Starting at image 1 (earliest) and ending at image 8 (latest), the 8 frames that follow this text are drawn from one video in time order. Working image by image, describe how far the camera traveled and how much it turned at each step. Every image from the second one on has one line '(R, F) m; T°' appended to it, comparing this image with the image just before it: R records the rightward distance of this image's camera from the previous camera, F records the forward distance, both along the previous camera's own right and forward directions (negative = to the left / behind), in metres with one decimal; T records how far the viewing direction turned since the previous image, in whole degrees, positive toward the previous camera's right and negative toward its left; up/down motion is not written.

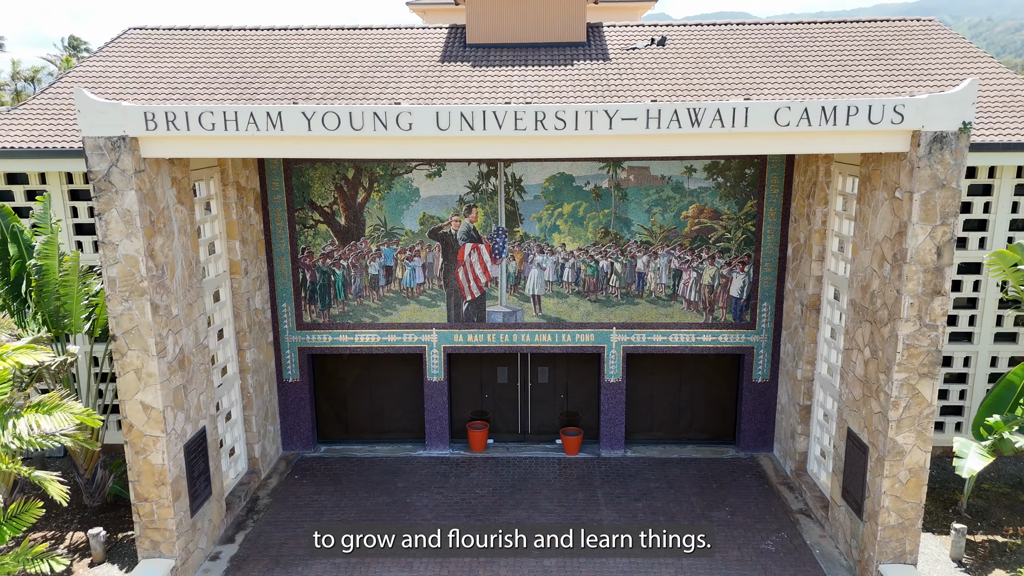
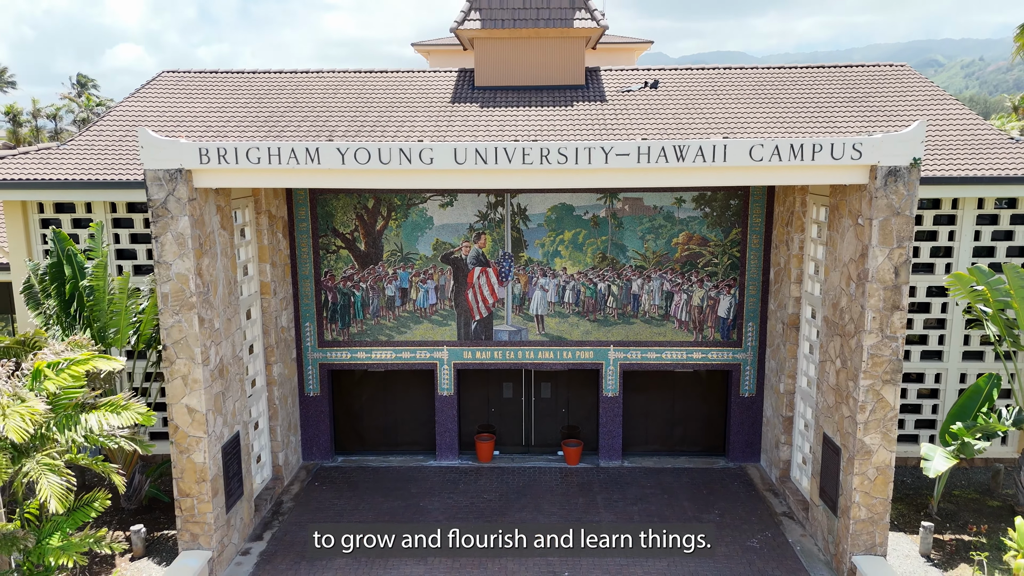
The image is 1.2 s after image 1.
(-0.1, -1.0) m; 0°
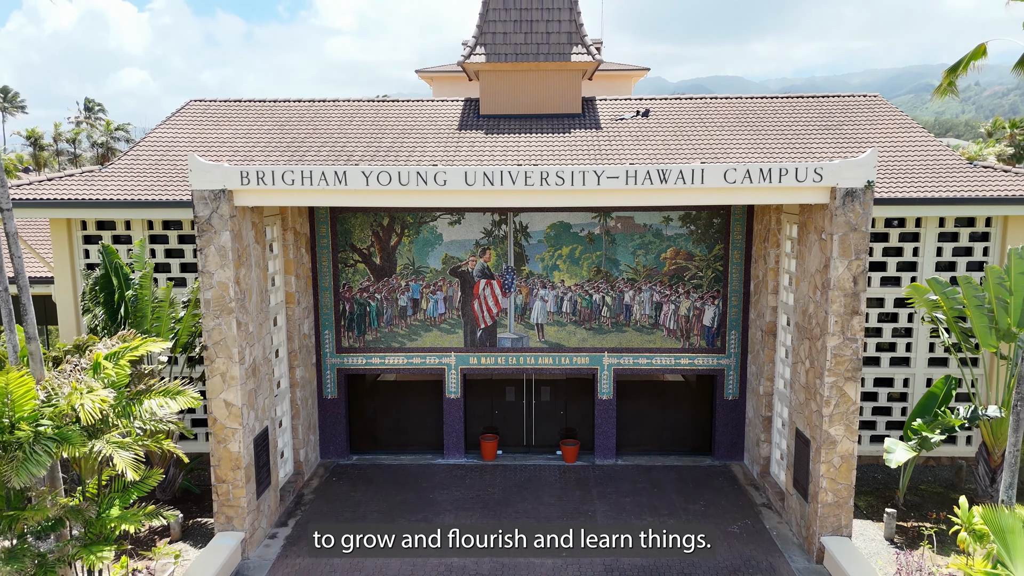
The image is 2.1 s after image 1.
(0.0, -1.2) m; 0°
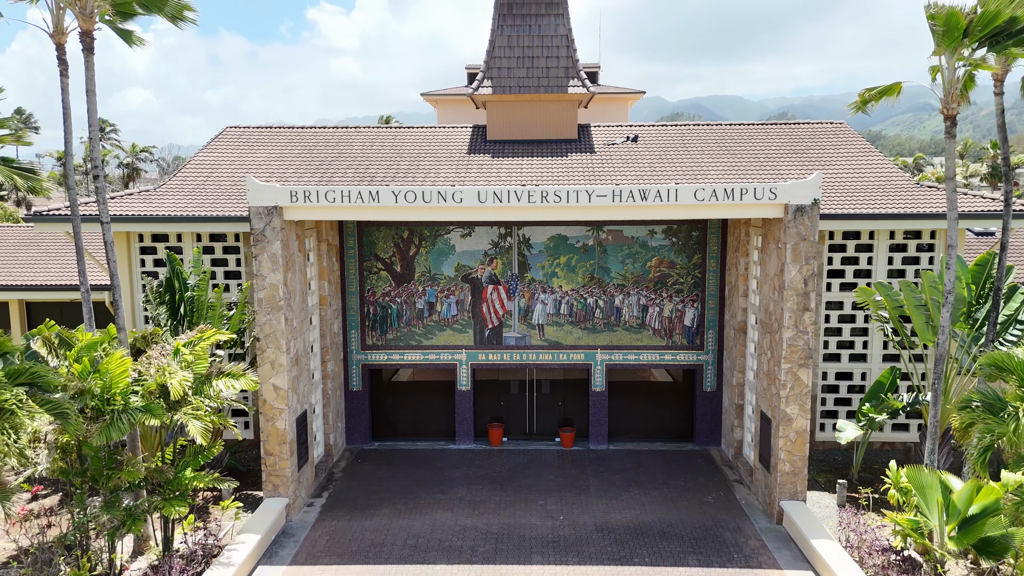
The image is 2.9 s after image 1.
(-0.1, -1.9) m; 0°
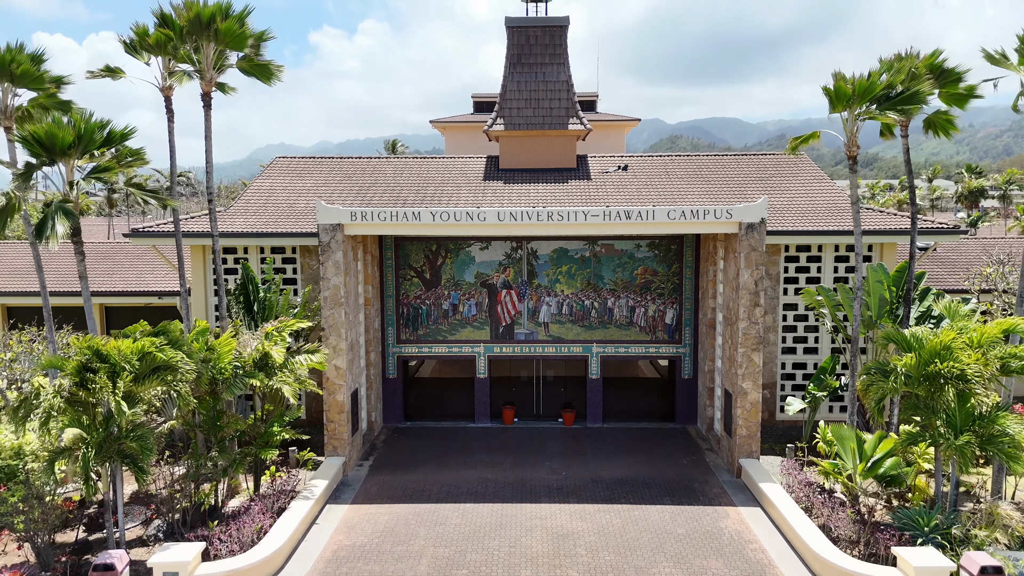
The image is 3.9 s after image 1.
(-0.2, -3.2) m; 0°
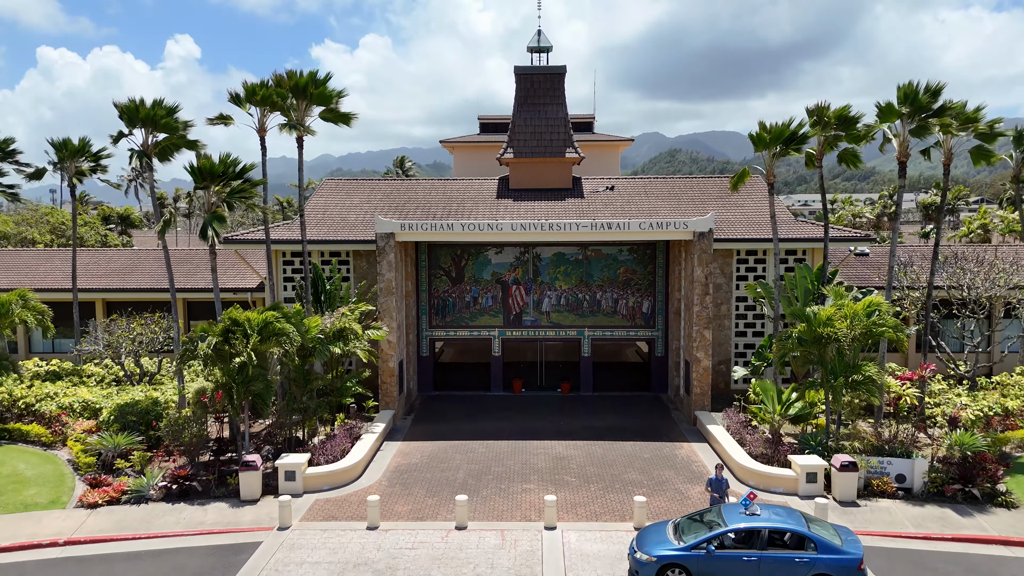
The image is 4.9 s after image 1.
(-0.3, -4.9) m; 0°
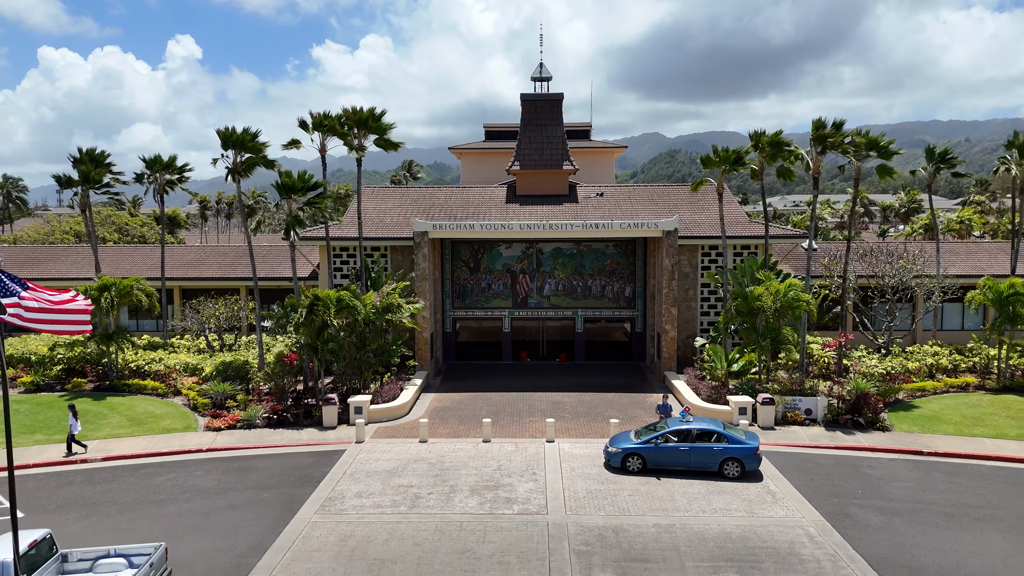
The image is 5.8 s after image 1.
(-0.3, -5.5) m; 0°
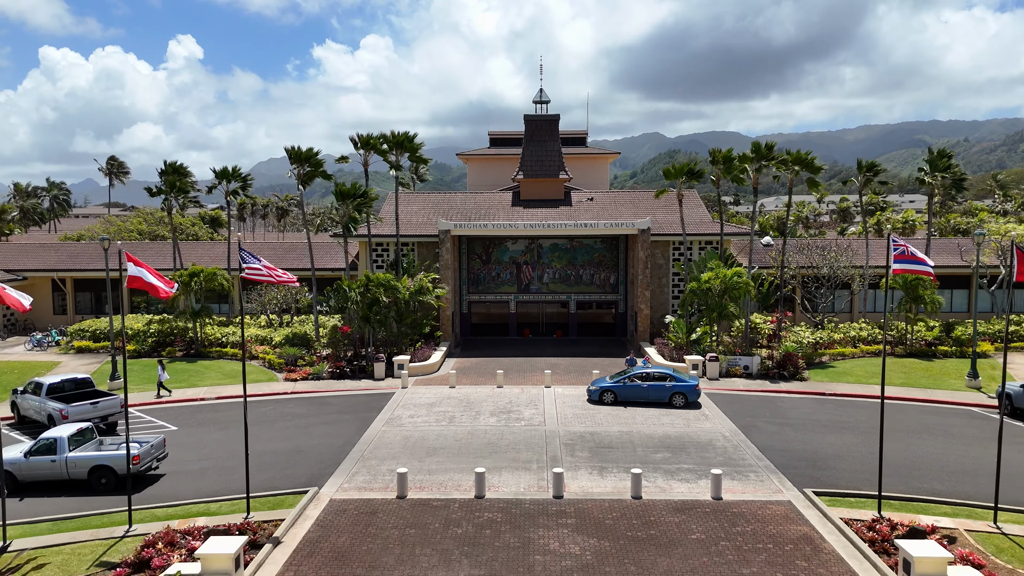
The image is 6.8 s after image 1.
(-0.2, -6.4) m; 0°
